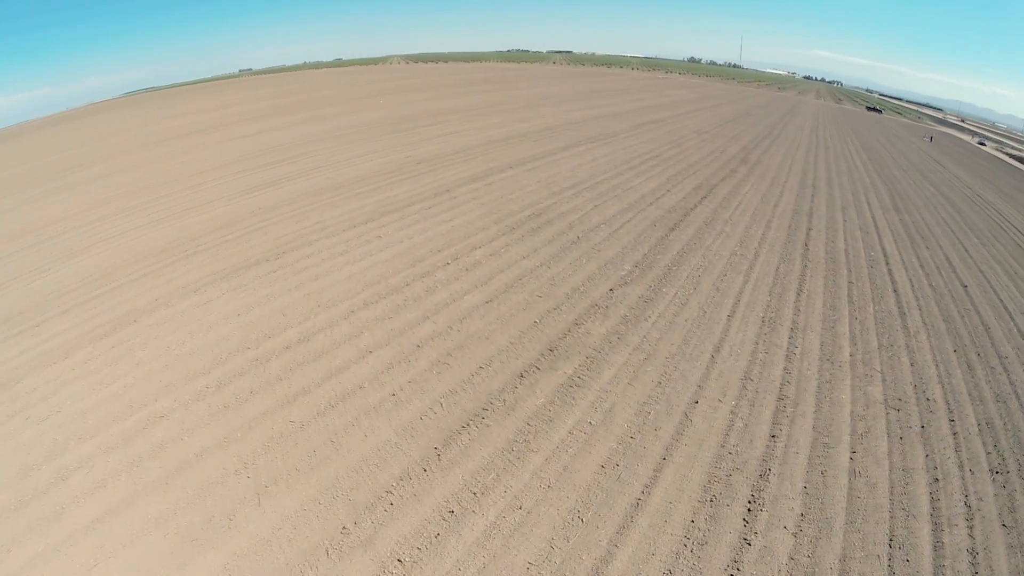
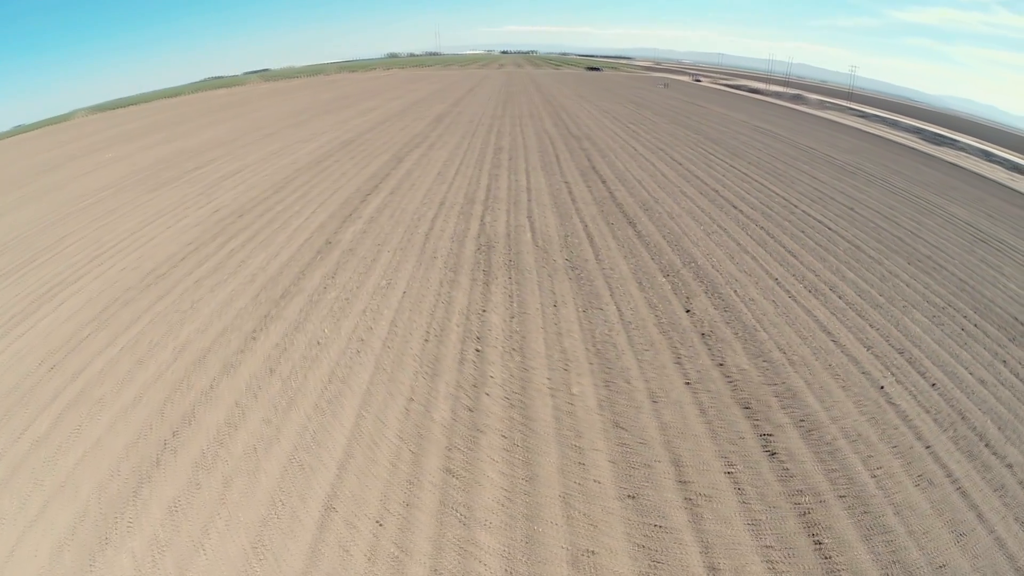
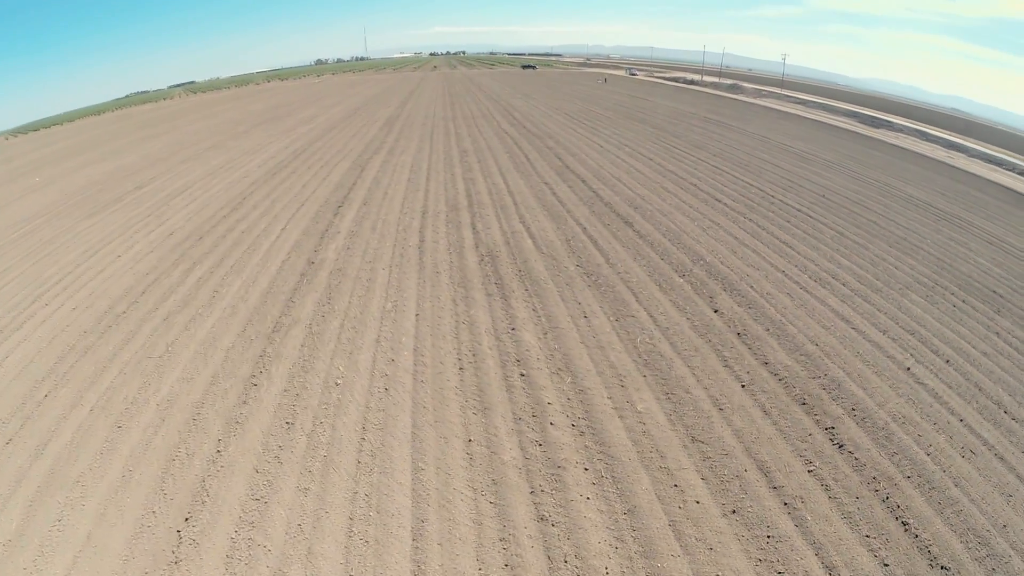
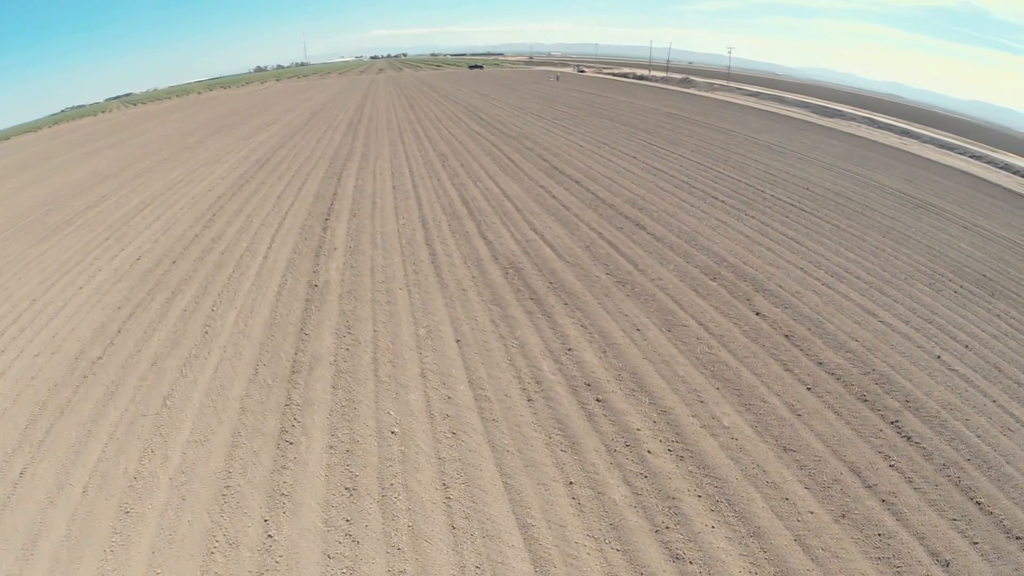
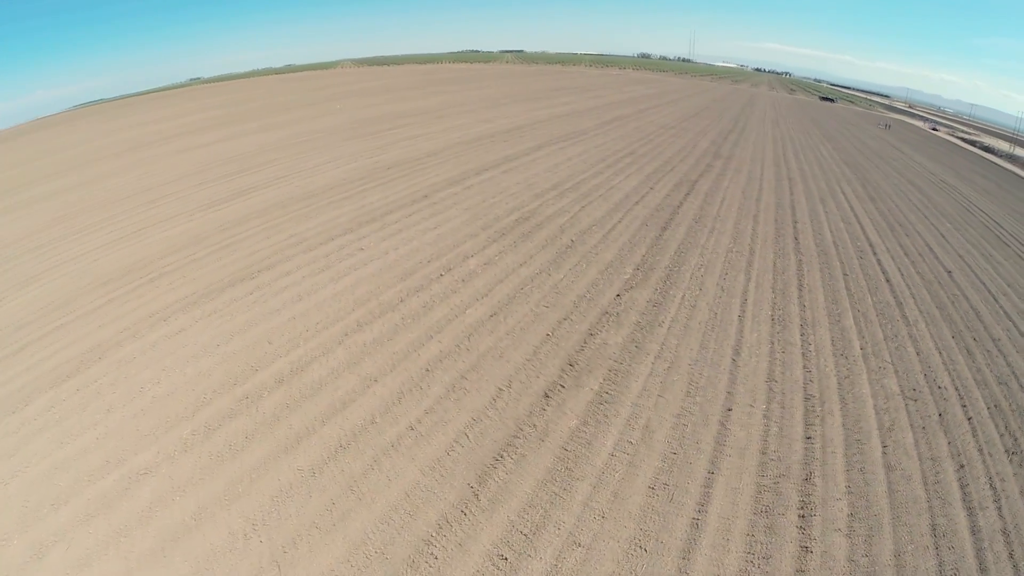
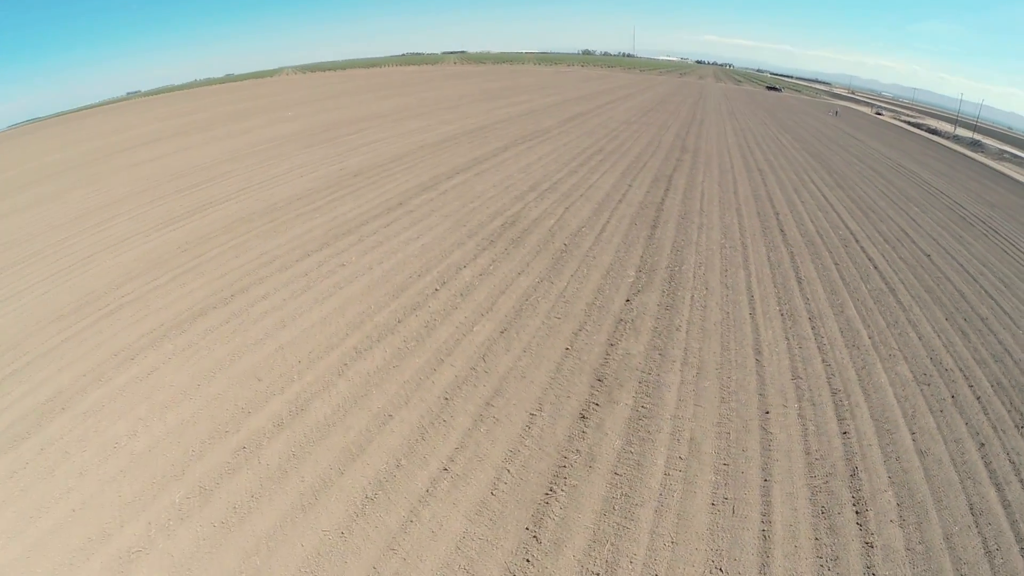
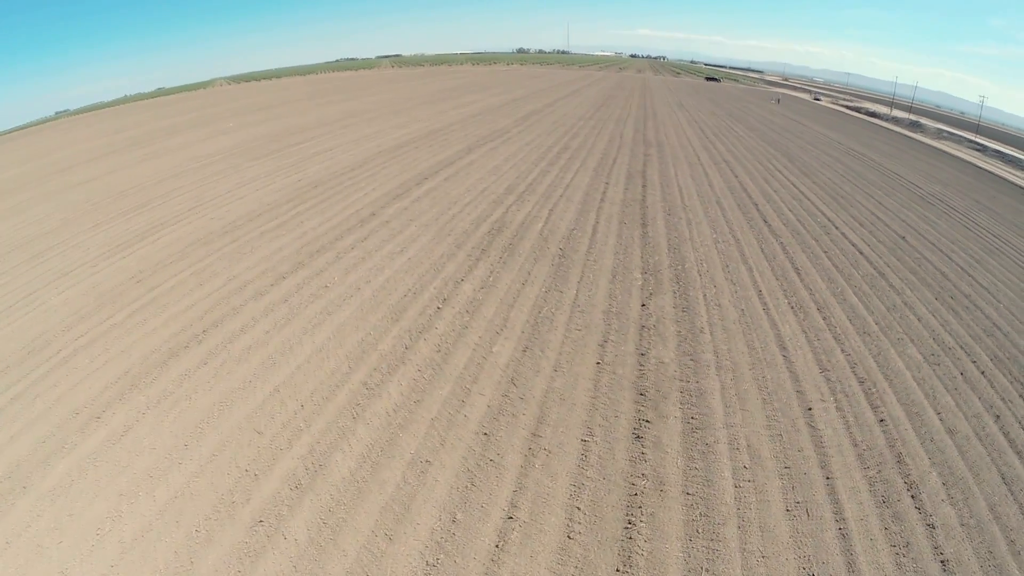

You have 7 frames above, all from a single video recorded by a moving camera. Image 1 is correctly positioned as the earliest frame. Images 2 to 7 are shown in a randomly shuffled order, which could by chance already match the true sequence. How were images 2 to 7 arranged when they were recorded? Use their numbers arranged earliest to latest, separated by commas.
5, 6, 7, 2, 3, 4
